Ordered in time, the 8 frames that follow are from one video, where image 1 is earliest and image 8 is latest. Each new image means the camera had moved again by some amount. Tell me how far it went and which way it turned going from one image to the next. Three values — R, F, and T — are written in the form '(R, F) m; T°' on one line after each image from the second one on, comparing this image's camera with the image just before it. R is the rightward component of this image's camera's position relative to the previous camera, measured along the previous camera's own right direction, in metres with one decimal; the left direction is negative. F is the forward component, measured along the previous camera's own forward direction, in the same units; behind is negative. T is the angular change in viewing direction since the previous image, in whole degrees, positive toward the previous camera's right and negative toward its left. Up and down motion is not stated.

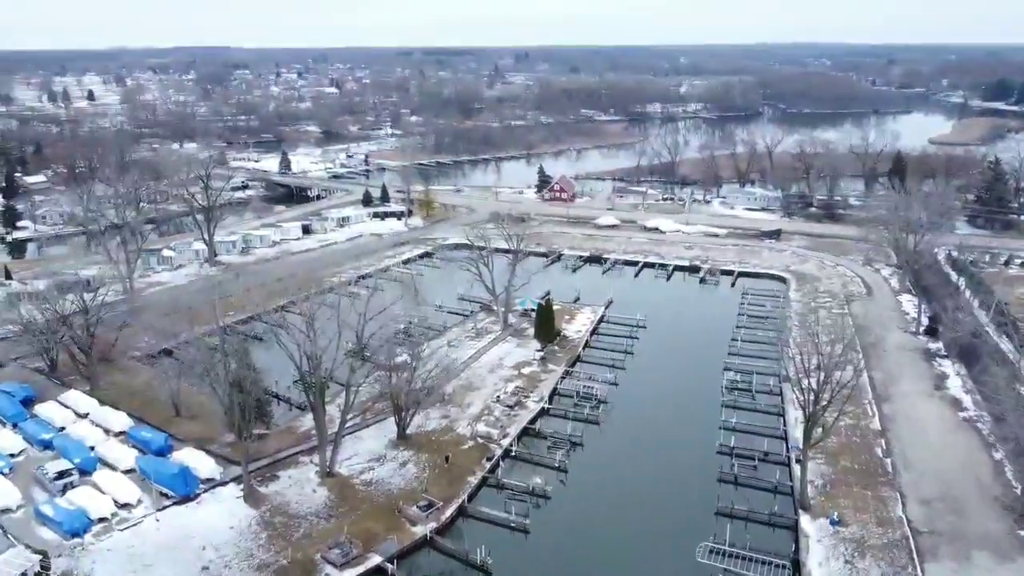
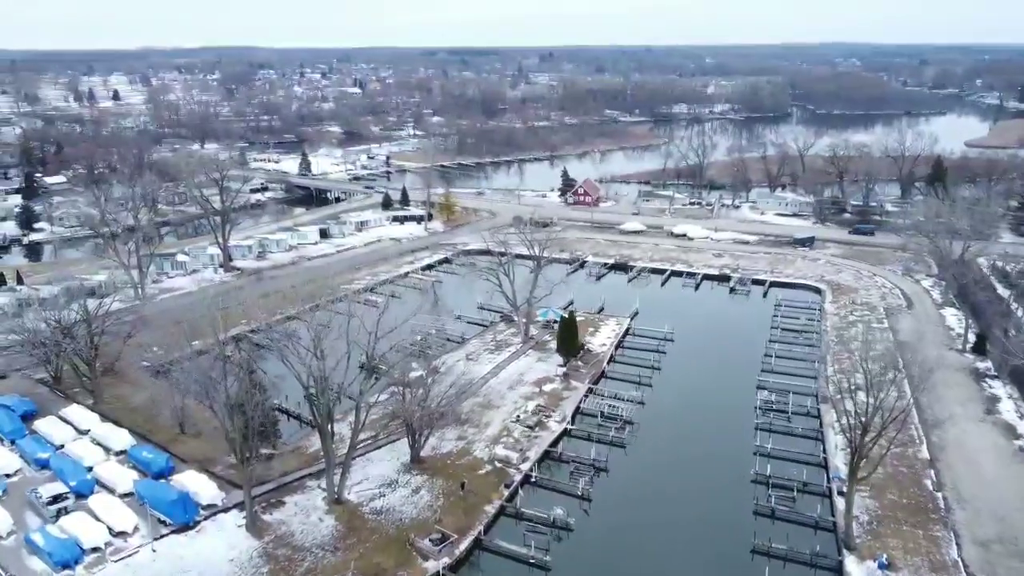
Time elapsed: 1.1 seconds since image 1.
(0.0, +1.2) m; -2°
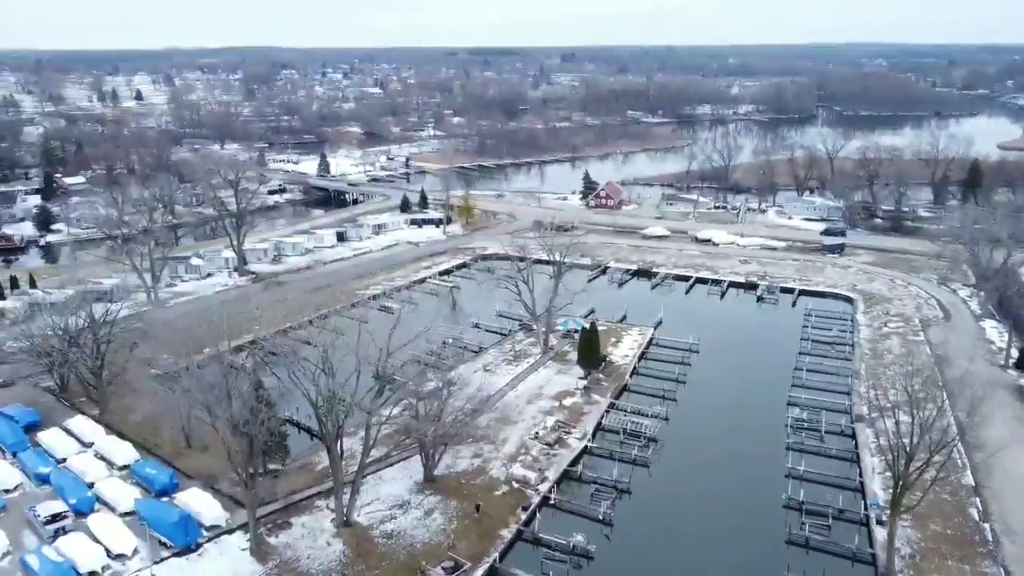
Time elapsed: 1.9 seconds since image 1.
(0.0, +0.9) m; -1°
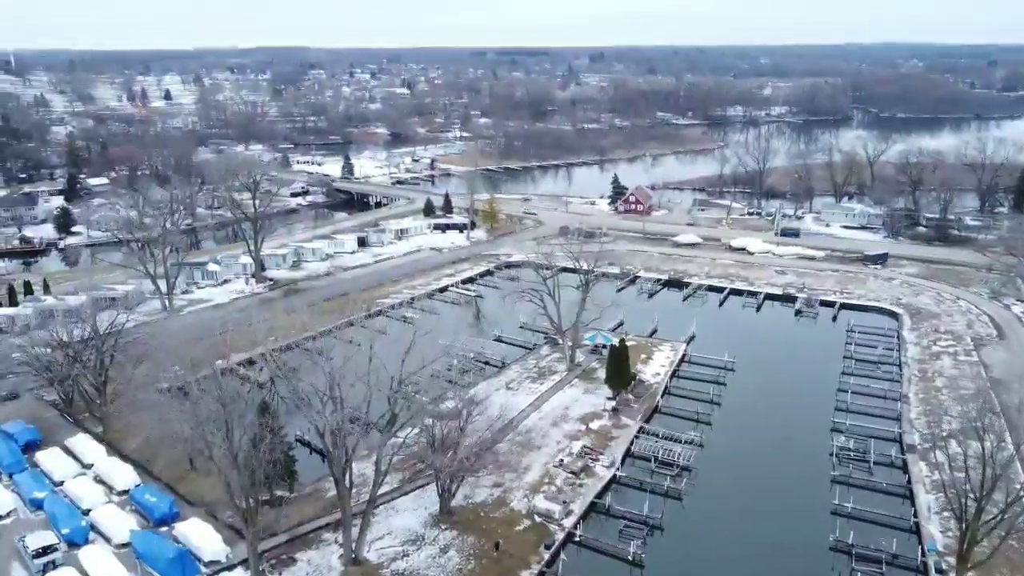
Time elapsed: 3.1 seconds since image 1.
(0.0, +1.3) m; -2°
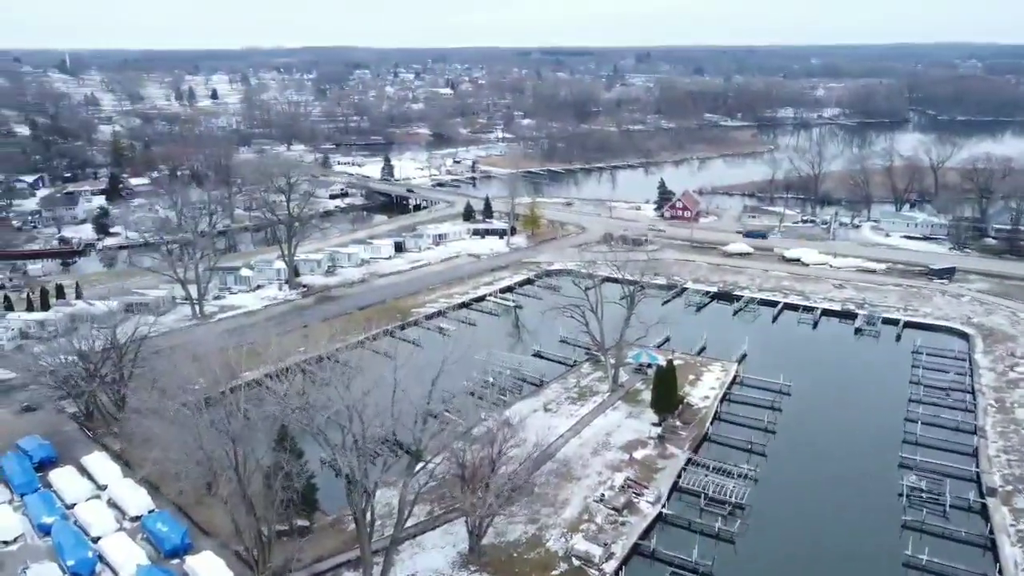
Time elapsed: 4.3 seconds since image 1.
(0.0, +1.4) m; -3°
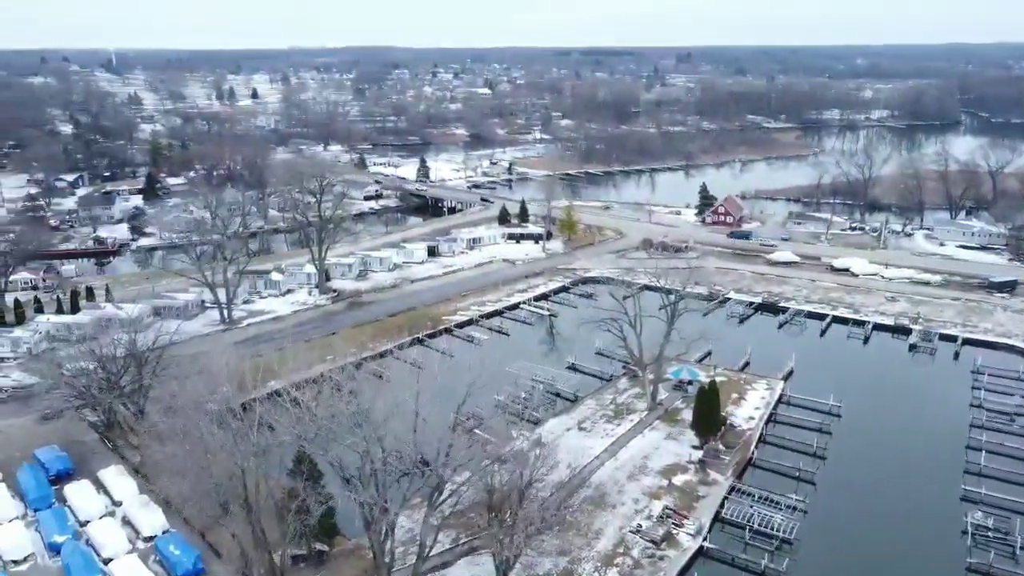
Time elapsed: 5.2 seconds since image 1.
(0.0, +1.0) m; -3°
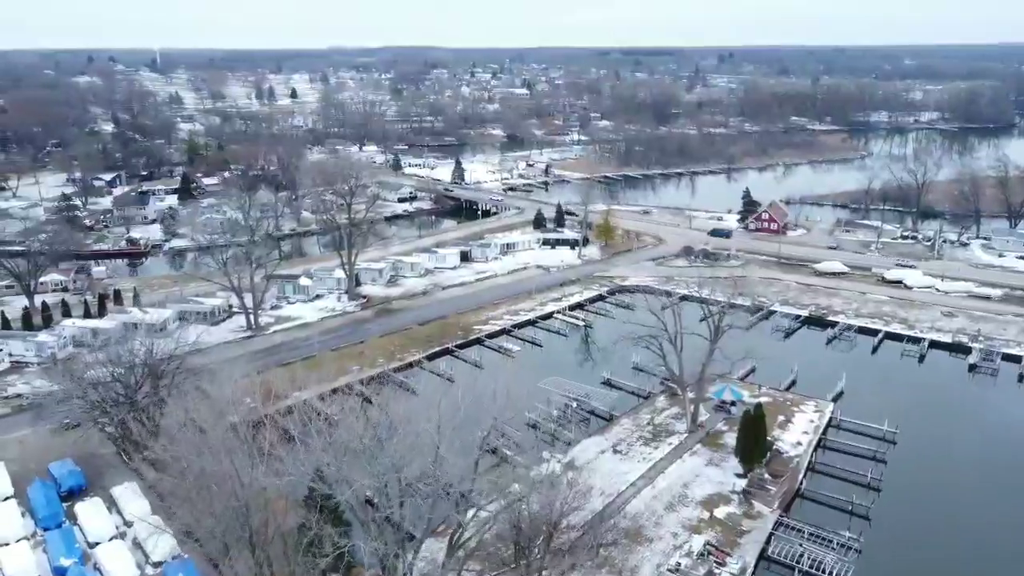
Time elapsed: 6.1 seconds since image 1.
(+0.1, +1.0) m; -3°
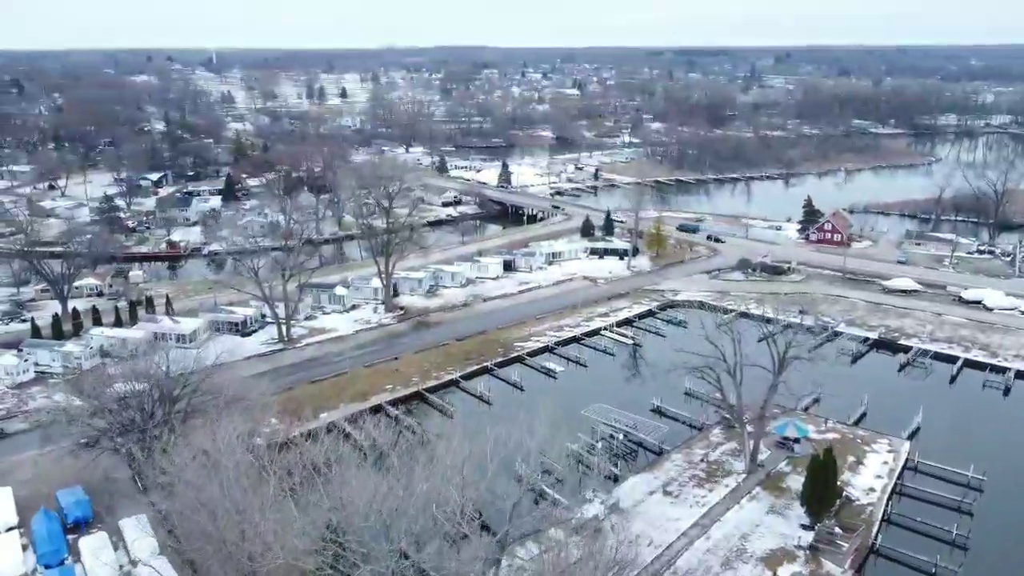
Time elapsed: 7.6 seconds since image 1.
(+0.1, +1.6) m; -3°
